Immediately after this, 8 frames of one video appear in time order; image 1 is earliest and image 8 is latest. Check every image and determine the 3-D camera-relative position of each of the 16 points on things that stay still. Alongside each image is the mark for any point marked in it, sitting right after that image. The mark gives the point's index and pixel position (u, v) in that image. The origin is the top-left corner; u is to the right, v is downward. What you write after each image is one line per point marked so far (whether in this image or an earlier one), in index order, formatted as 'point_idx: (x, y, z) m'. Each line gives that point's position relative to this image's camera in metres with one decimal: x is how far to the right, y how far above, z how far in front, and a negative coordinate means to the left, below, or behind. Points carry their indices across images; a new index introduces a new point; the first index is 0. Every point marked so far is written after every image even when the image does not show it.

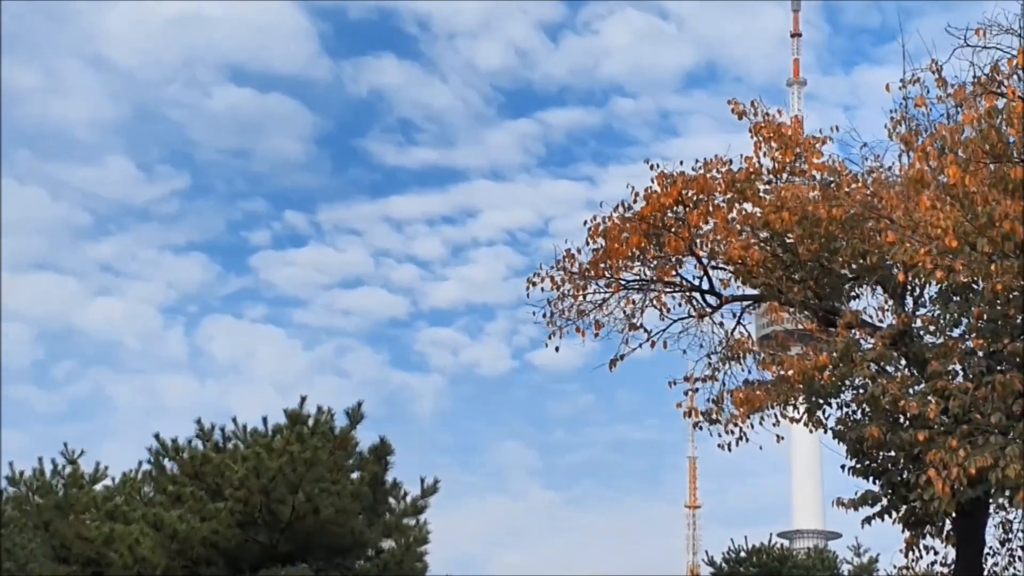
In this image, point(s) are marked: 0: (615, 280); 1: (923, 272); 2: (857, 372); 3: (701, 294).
0: (+1.4, +0.1, +19.0) m
1: (+4.6, +0.2, +16.0) m
2: (+4.1, -1.0, +16.3) m
3: (+2.6, -0.1, +19.1) m
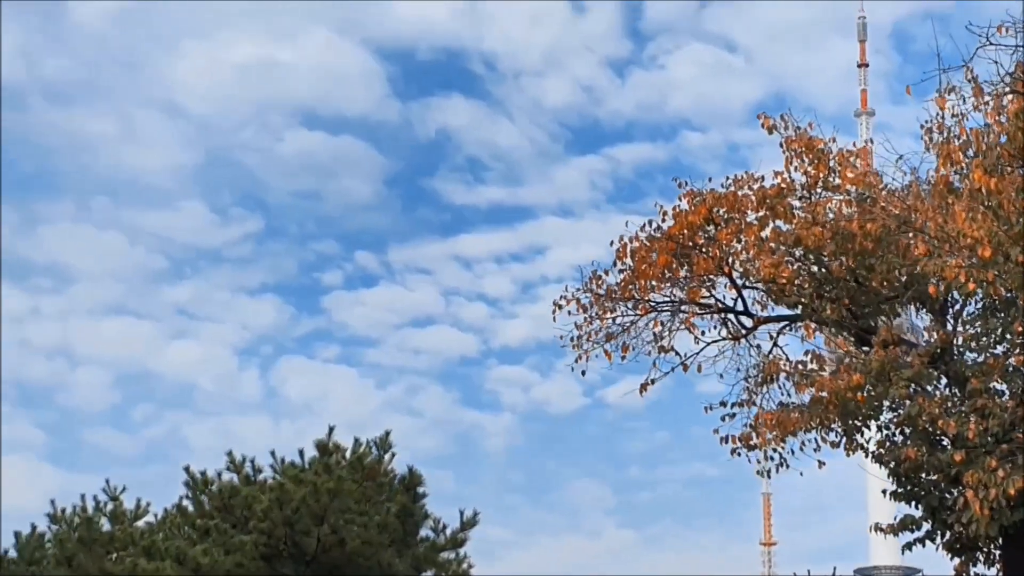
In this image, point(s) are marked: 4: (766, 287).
0: (+1.8, -0.2, +18.5) m
1: (+4.8, 0.0, +15.3) m
2: (+4.3, -1.2, +15.7) m
3: (+3.0, -0.4, +18.5) m
4: (+3.3, 0.0, +17.8) m
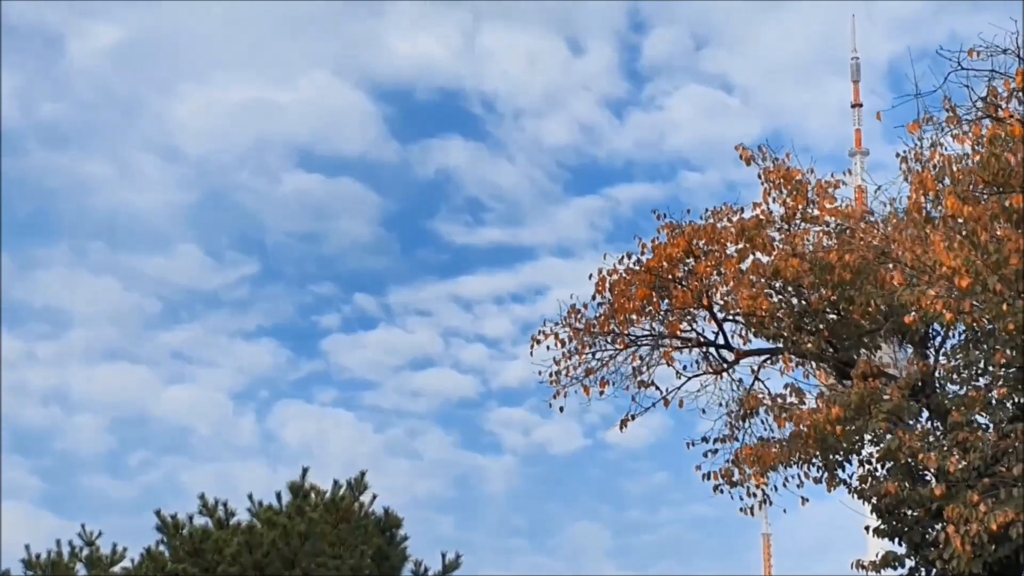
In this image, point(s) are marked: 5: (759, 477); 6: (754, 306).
0: (+1.4, -0.6, +18.1) m
1: (+4.5, -0.3, +15.0) m
2: (+4.0, -1.5, +15.3) m
3: (+2.7, -0.8, +18.2) m
4: (+2.9, -0.4, +17.4) m
5: (+2.9, -2.3, +16.7) m
6: (+2.9, -0.2, +16.9) m
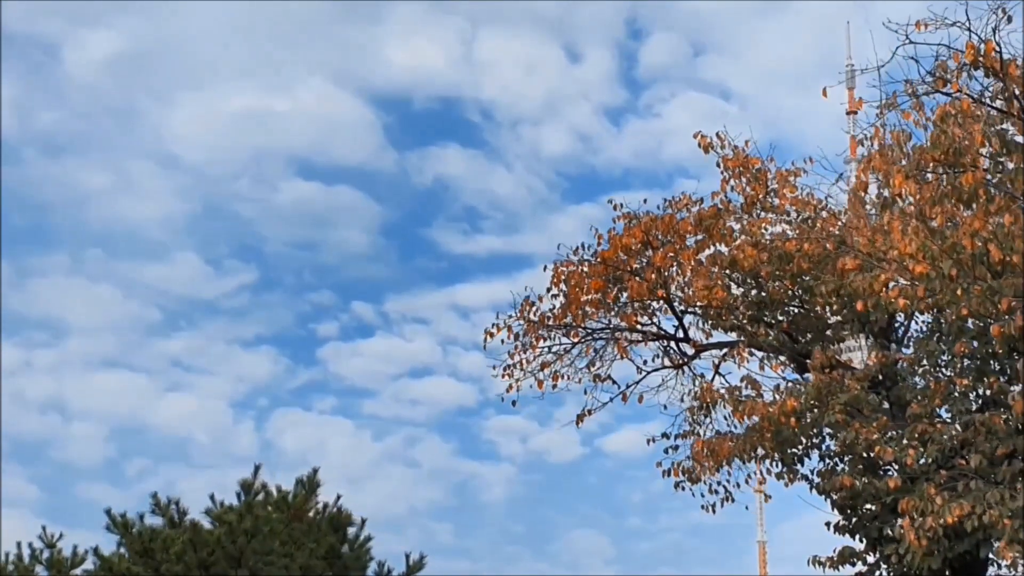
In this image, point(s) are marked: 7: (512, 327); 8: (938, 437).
0: (+0.9, -0.5, +17.7) m
1: (+3.9, -0.2, +14.6) m
2: (+3.4, -1.4, +14.9) m
3: (+2.1, -0.7, +17.7) m
4: (+2.3, -0.3, +17.0) m
5: (+2.3, -2.1, +16.2) m
6: (+2.4, -0.1, +16.5) m
7: (0.0, -0.5, +17.4) m
8: (+4.4, -1.5, +14.3) m
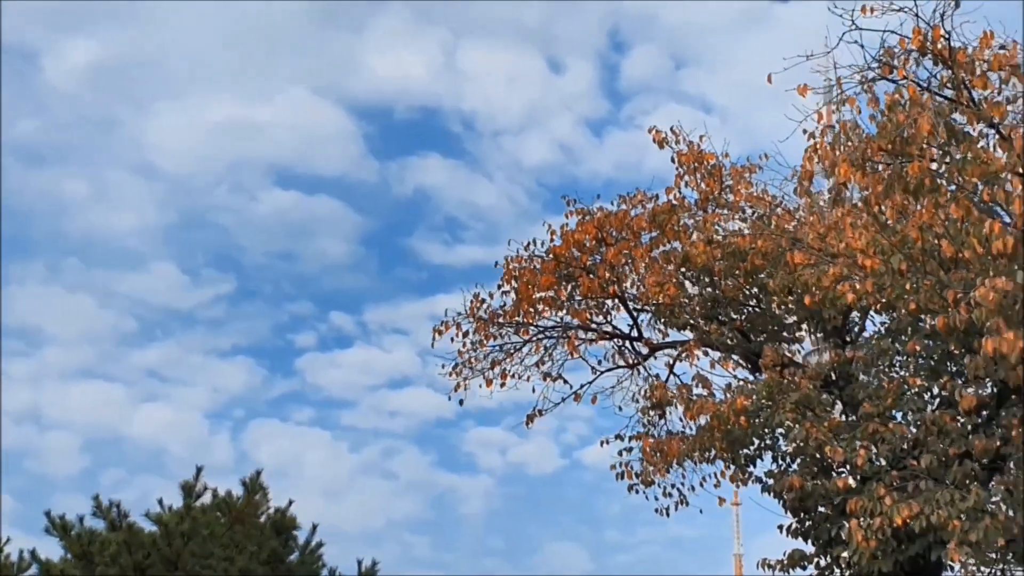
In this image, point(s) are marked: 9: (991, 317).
0: (+0.2, -0.5, +17.3) m
1: (+3.3, -0.1, +14.2) m
2: (+2.8, -1.3, +14.5) m
3: (+1.4, -0.7, +17.4) m
4: (+1.7, -0.3, +16.6) m
5: (+1.7, -2.1, +15.8) m
6: (+1.7, -0.1, +16.1) m
7: (-0.6, -0.5, +17.0) m
8: (+3.8, -1.5, +13.9) m
9: (+3.8, -0.2, +11.1) m
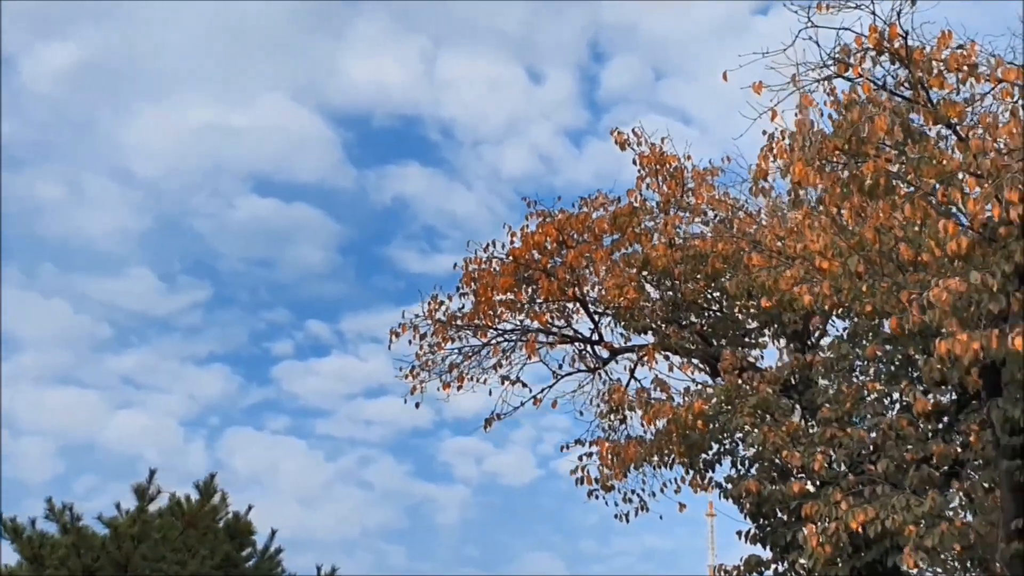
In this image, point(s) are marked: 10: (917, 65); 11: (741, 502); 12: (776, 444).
0: (-0.3, -0.5, +17.1) m
1: (+2.9, -0.2, +14.0) m
2: (+2.3, -1.4, +14.3) m
3: (+0.9, -0.7, +17.2) m
4: (+1.2, -0.3, +16.4) m
5: (+1.2, -2.1, +15.6) m
6: (+1.3, -0.1, +15.9) m
7: (-1.1, -0.5, +16.8) m
8: (+3.3, -1.5, +13.8) m
9: (+3.4, -0.2, +11.0) m
10: (+3.4, +1.9, +11.8) m
11: (+2.4, -2.2, +14.5) m
12: (+2.7, -1.6, +13.9) m
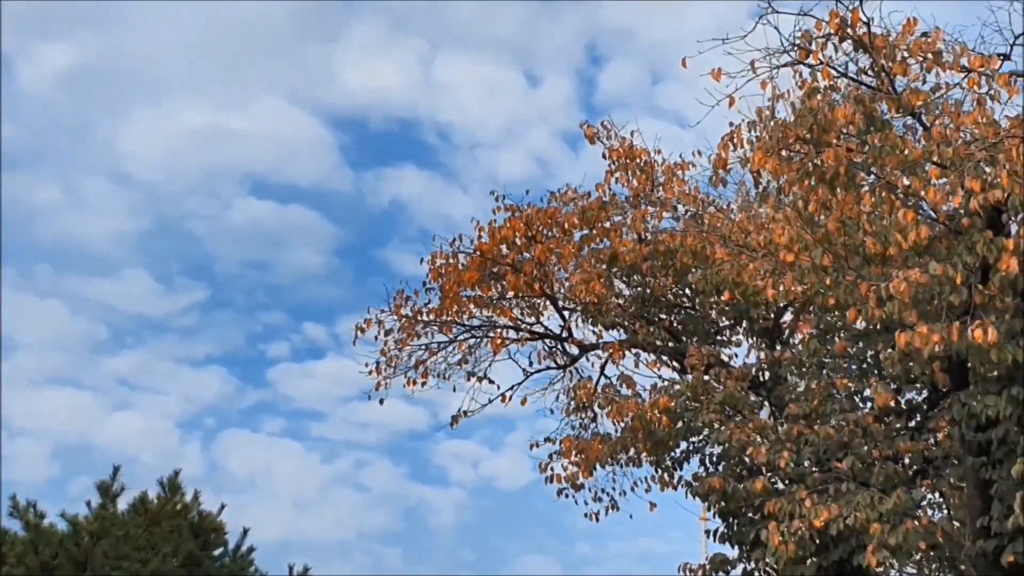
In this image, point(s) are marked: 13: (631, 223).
0: (-0.7, -0.5, +16.8) m
1: (+2.5, -0.1, +13.8) m
2: (+1.9, -1.3, +14.1) m
3: (+0.6, -0.7, +16.9) m
4: (+0.9, -0.2, +16.2) m
5: (+0.8, -2.1, +15.4) m
6: (+0.9, 0.0, +15.7) m
7: (-1.5, -0.4, +16.5) m
8: (+3.0, -1.5, +13.5) m
9: (+3.0, -0.2, +10.7) m
10: (+3.1, +2.0, +11.5) m
11: (+2.0, -2.2, +14.2) m
12: (+2.3, -1.5, +13.7) m
13: (+1.3, +0.7, +15.9) m
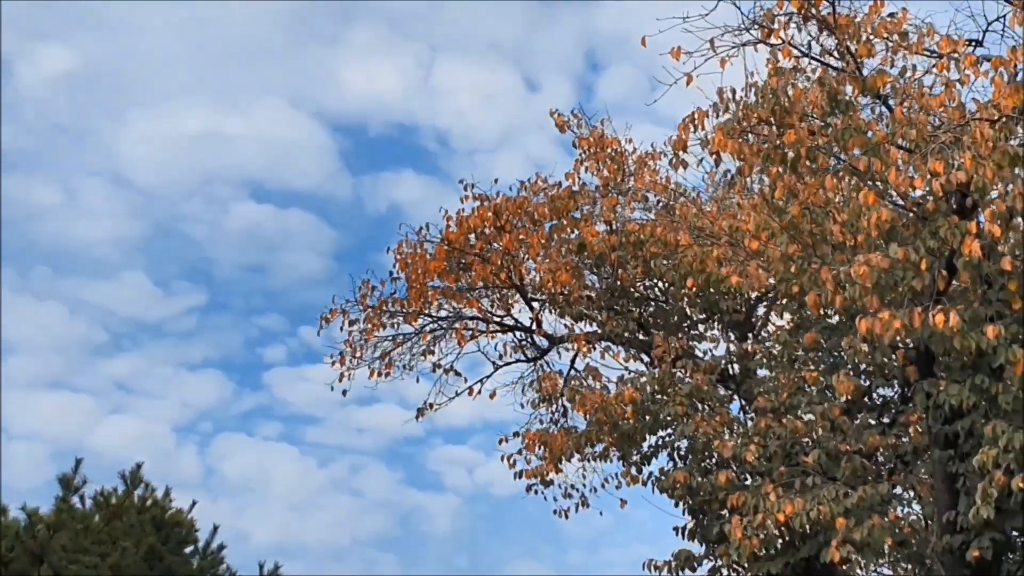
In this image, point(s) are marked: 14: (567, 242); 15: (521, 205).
0: (-1.0, -0.4, +16.6) m
1: (+2.1, 0.0, +13.5) m
2: (+1.6, -1.2, +13.8) m
3: (+0.2, -0.6, +16.6) m
4: (+0.5, -0.1, +15.9) m
5: (+0.5, -2.0, +15.1) m
6: (+0.5, +0.1, +15.4) m
7: (-1.9, -0.3, +16.2) m
8: (+2.6, -1.4, +13.2) m
9: (+2.7, -0.1, +10.4) m
10: (+2.7, +2.1, +11.2) m
11: (+1.6, -2.1, +13.9) m
12: (+1.9, -1.4, +13.4) m
13: (+1.0, +0.8, +15.6) m
14: (+0.6, +0.5, +15.6) m
15: (+0.1, +1.0, +15.9) m
